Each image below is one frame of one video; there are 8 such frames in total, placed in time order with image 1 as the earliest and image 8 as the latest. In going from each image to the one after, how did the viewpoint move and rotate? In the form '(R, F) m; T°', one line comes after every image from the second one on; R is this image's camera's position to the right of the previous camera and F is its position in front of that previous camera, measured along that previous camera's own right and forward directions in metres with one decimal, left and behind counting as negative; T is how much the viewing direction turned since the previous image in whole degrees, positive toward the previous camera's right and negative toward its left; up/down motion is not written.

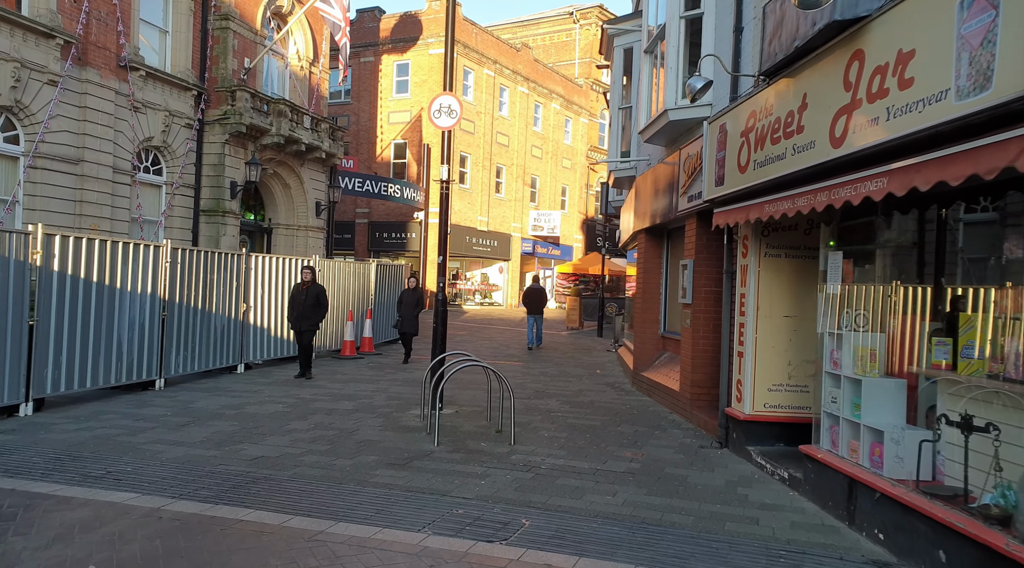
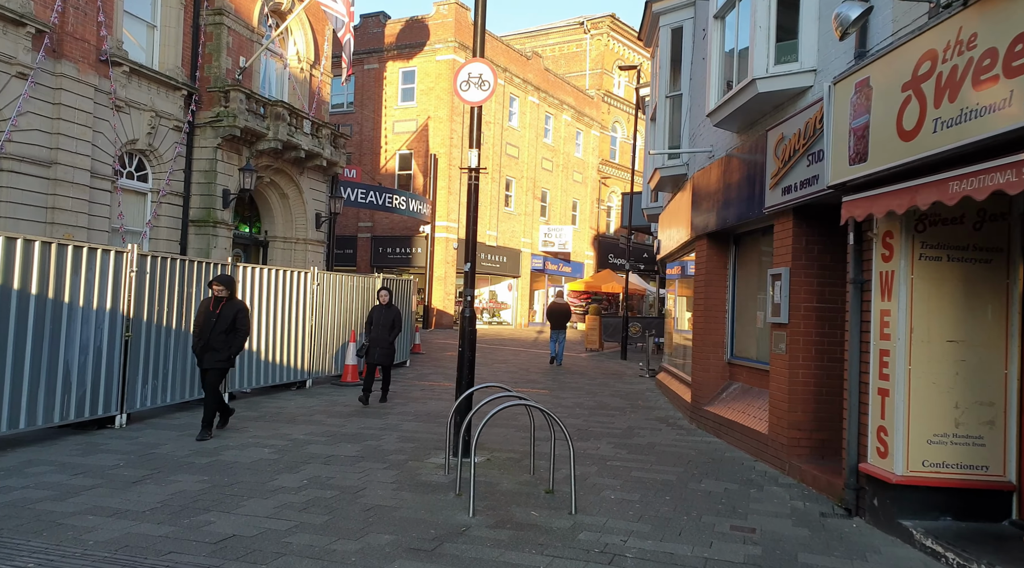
(-0.4, +1.9) m; 0°
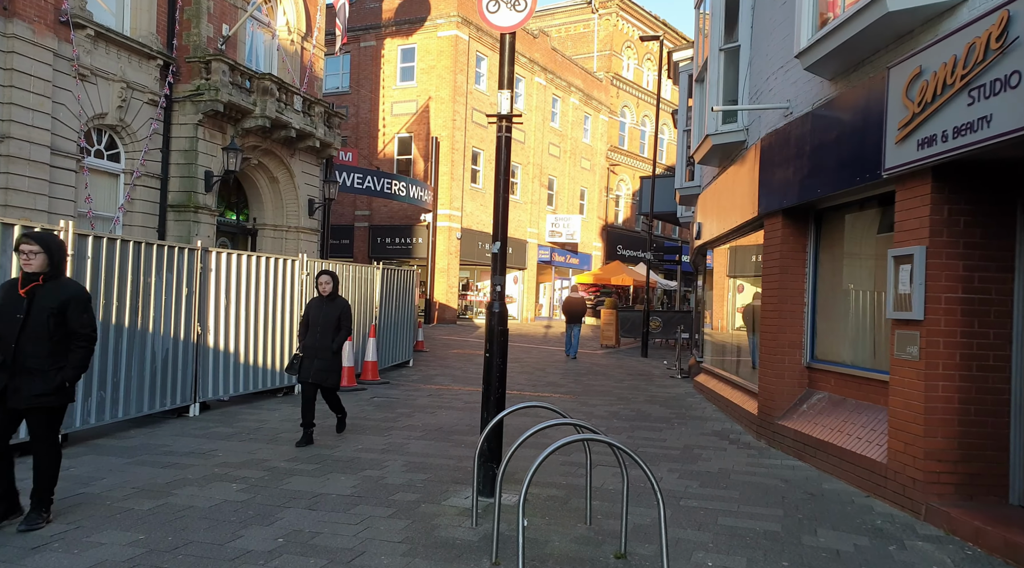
(-0.3, +1.8) m; 0°
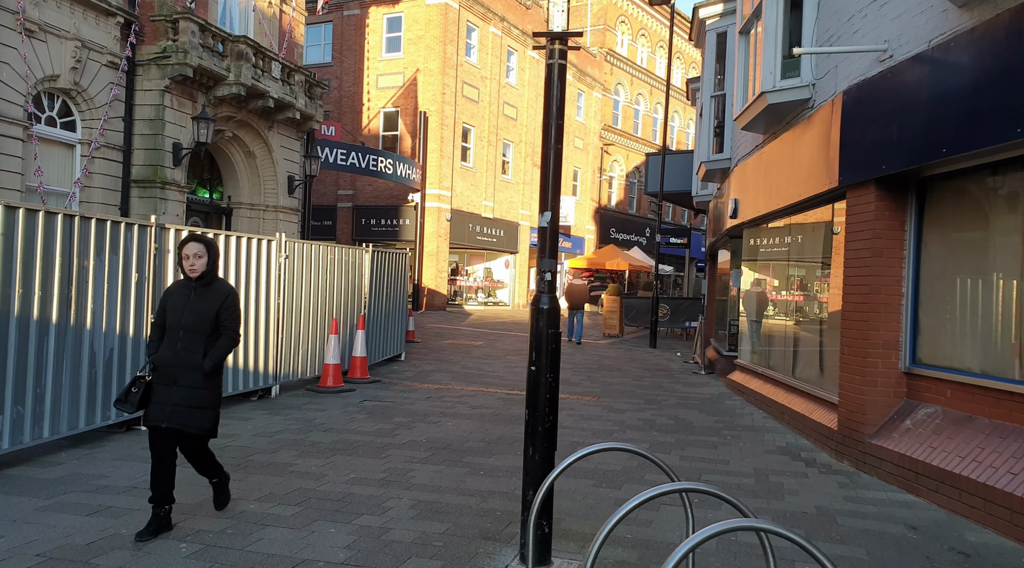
(-0.4, +1.6) m; +1°
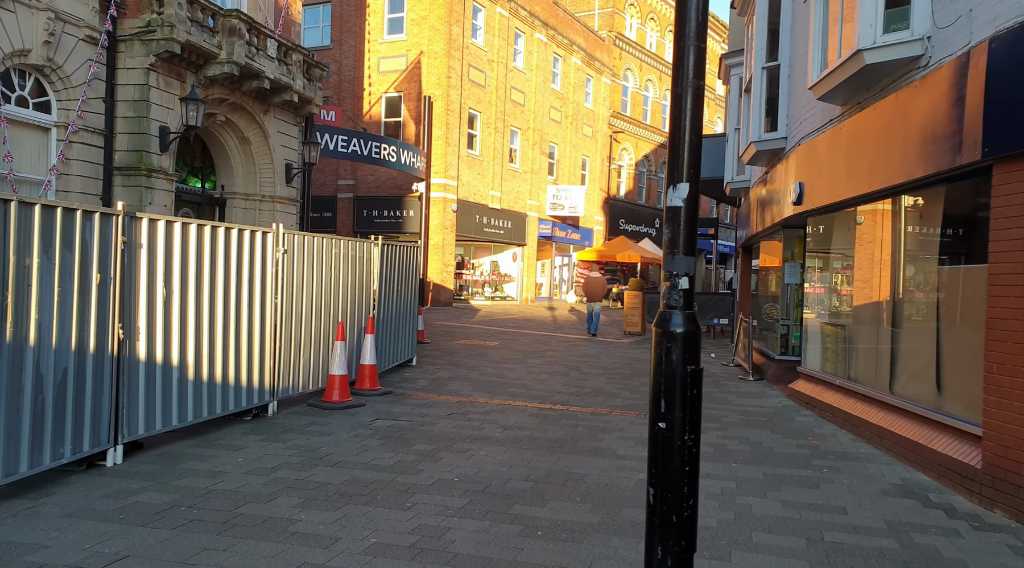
(-0.4, +1.5) m; 0°
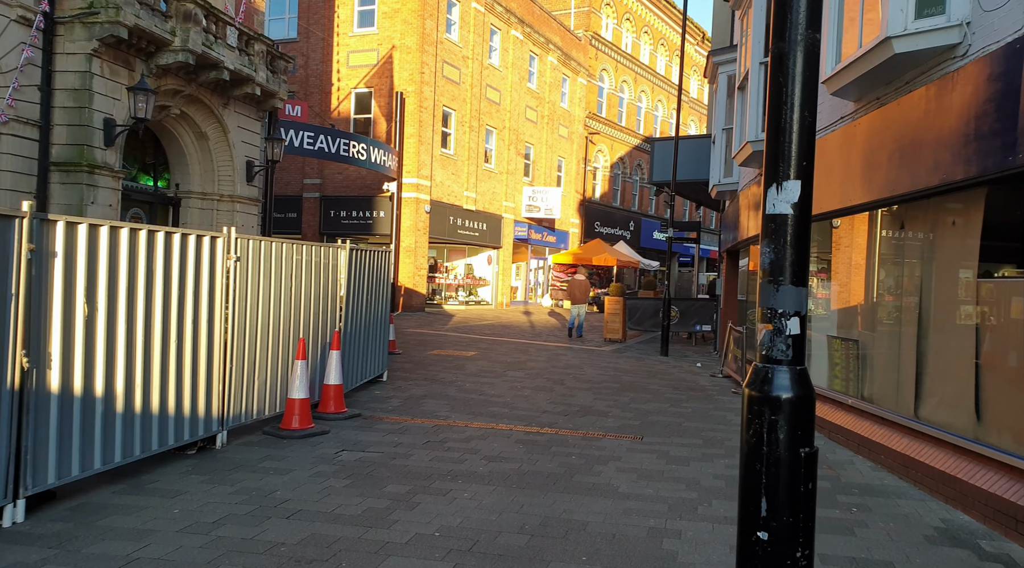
(-0.1, +1.0) m; +2°
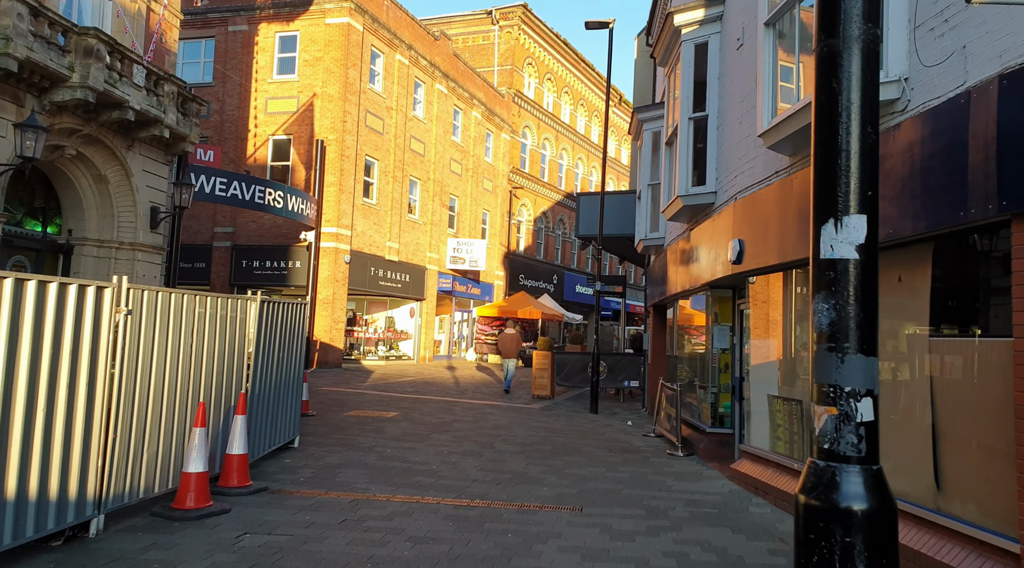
(-0.1, +0.7) m; +5°
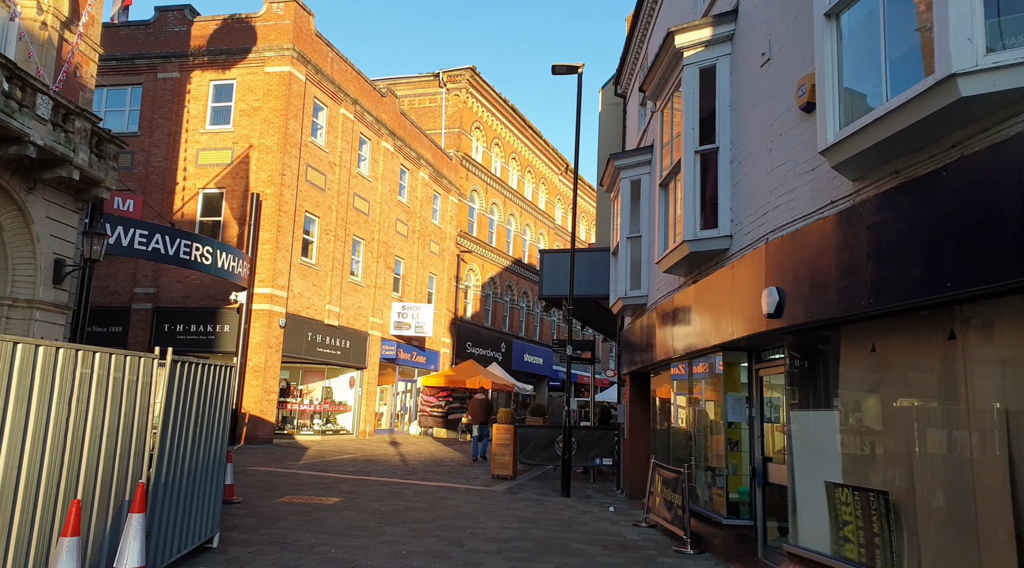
(-0.4, +1.8) m; +4°
